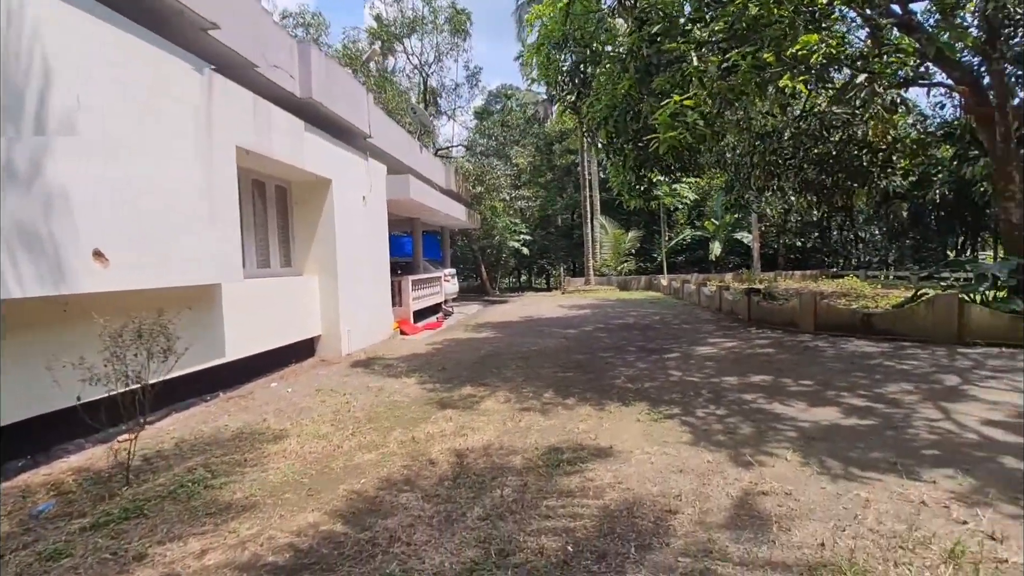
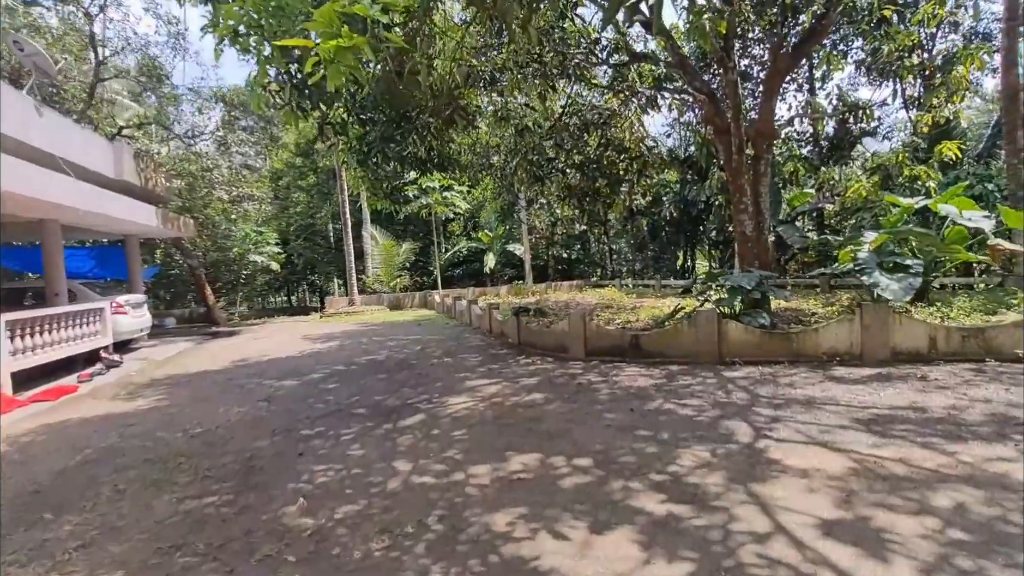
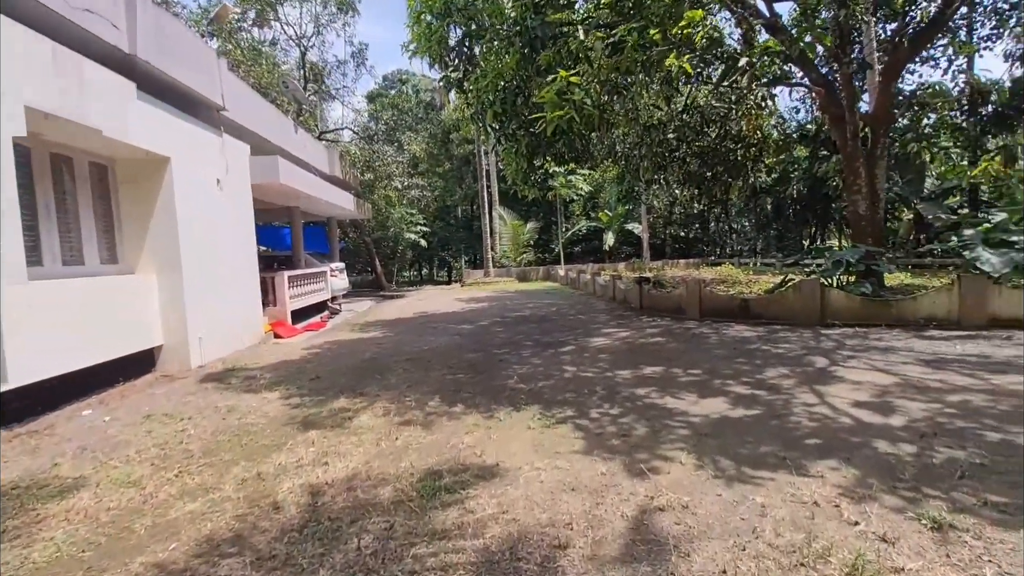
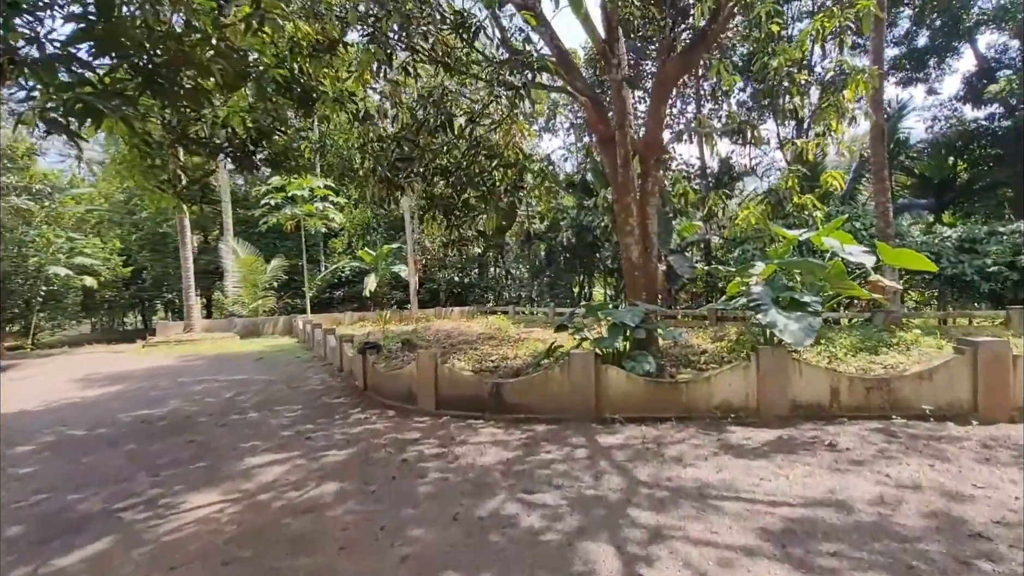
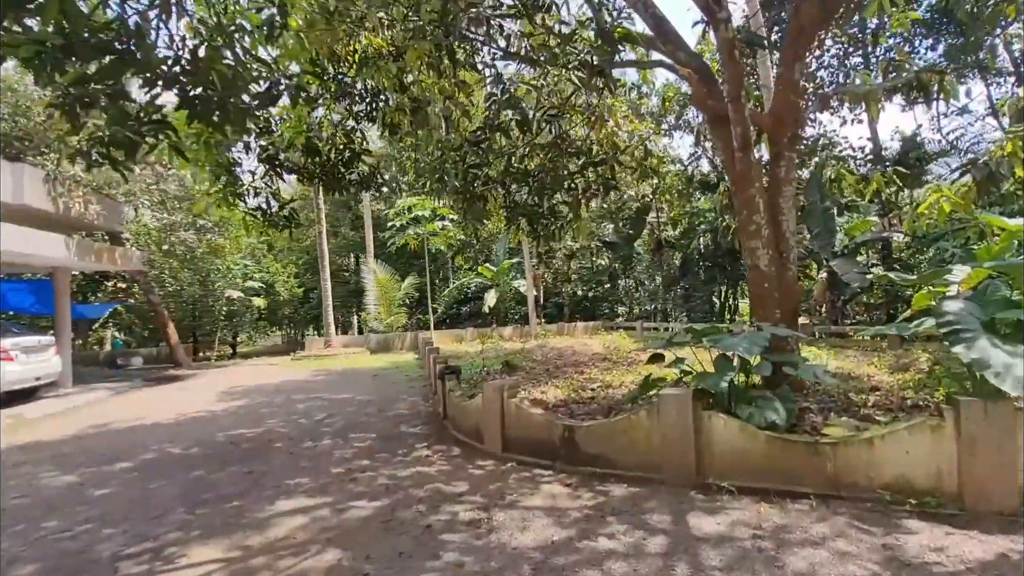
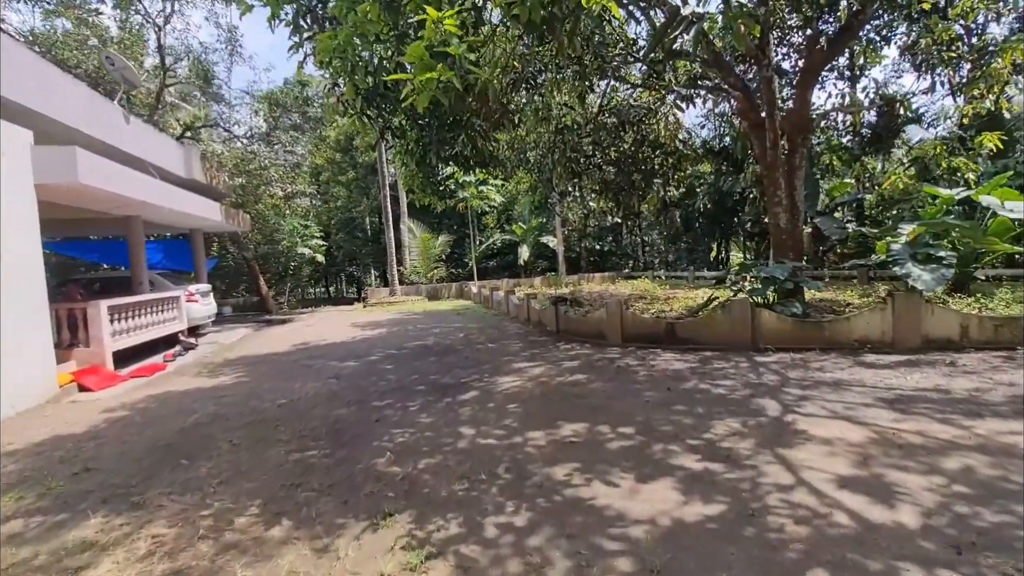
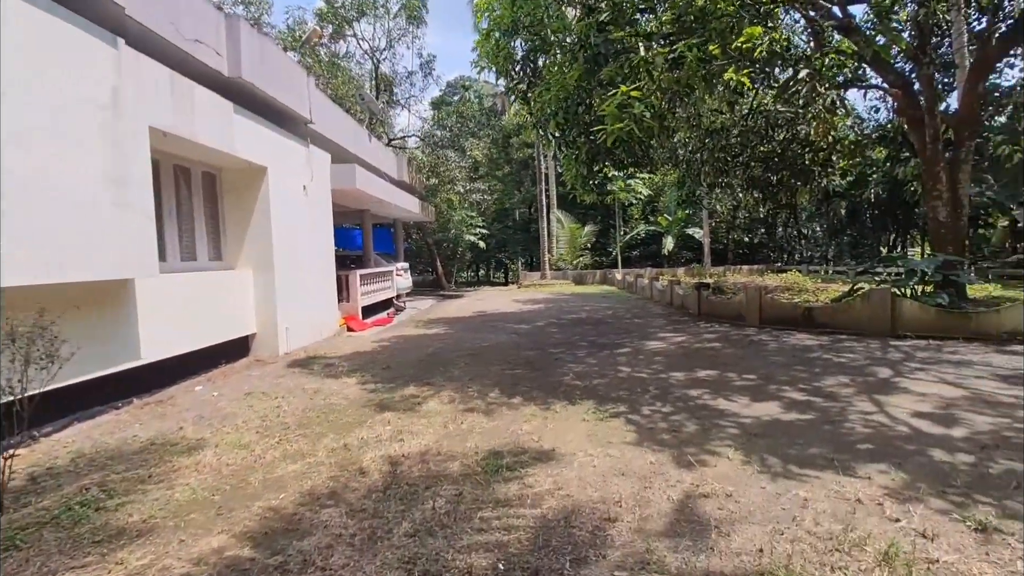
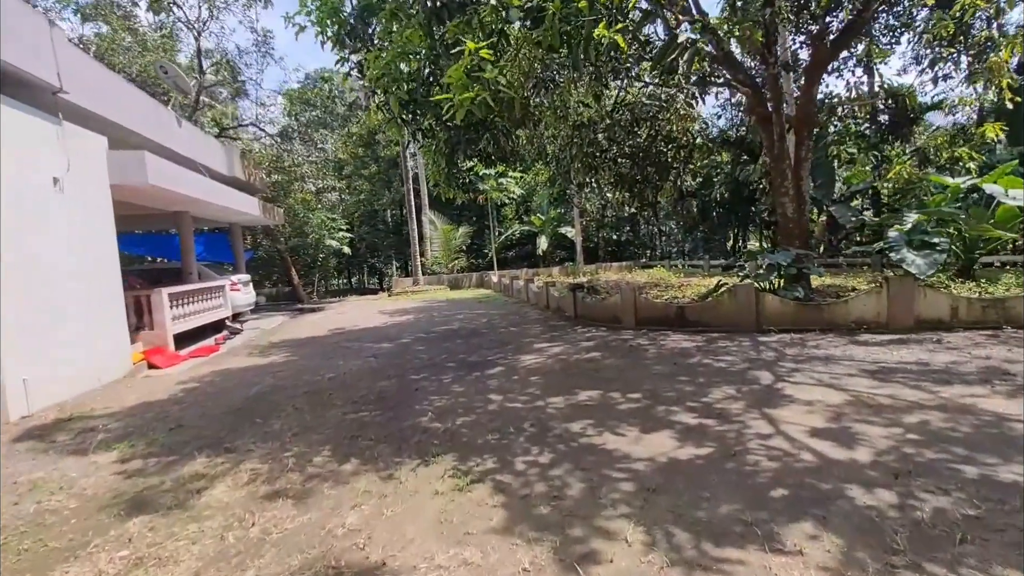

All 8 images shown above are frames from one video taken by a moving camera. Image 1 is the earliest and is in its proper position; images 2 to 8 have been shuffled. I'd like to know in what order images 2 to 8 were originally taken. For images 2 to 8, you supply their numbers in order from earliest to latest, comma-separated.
7, 3, 8, 6, 2, 4, 5
